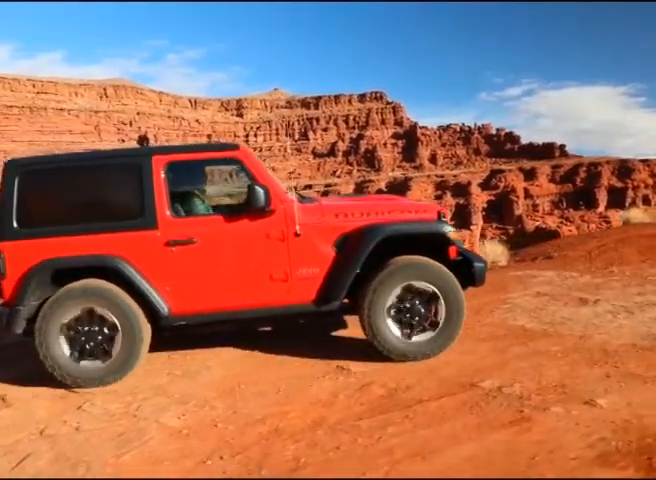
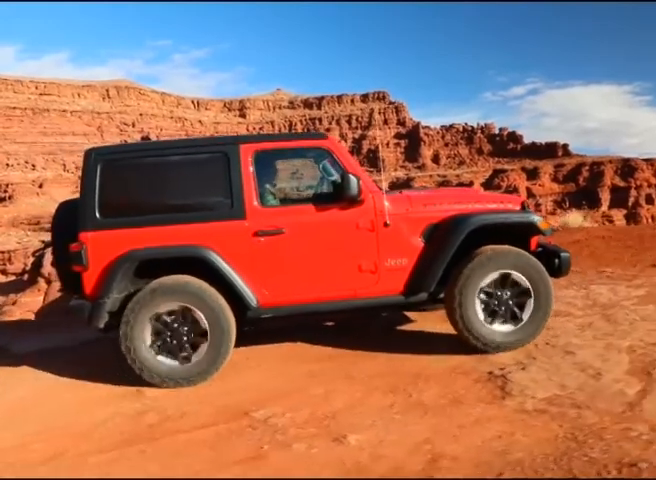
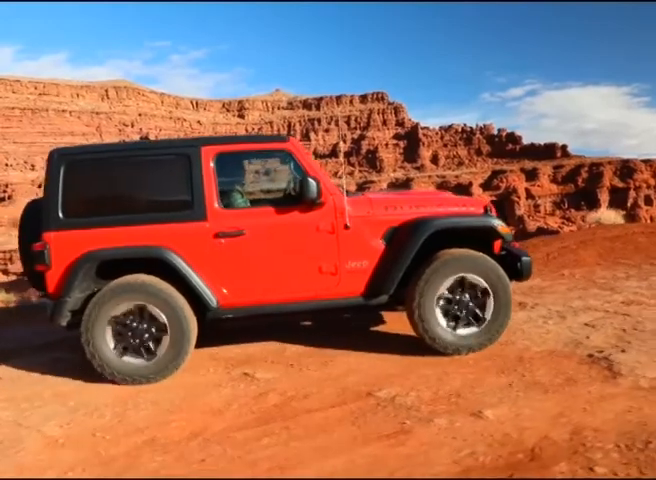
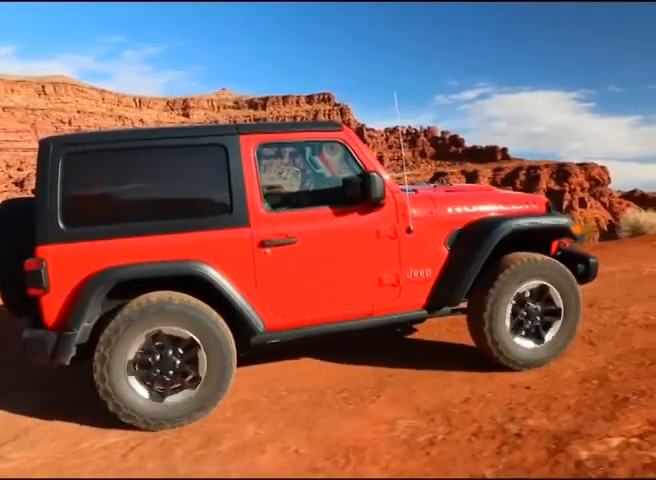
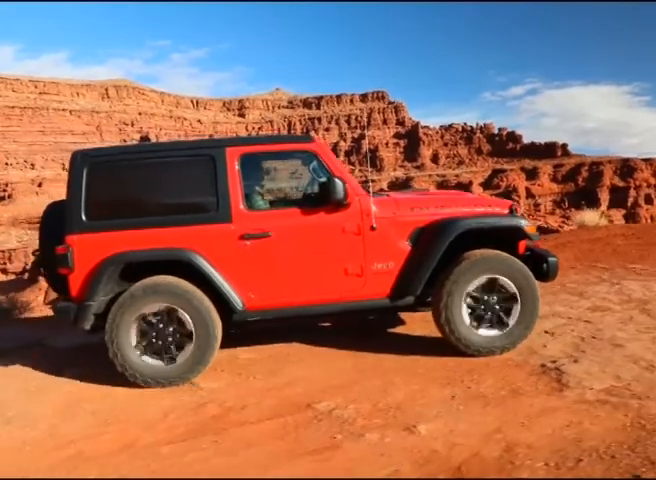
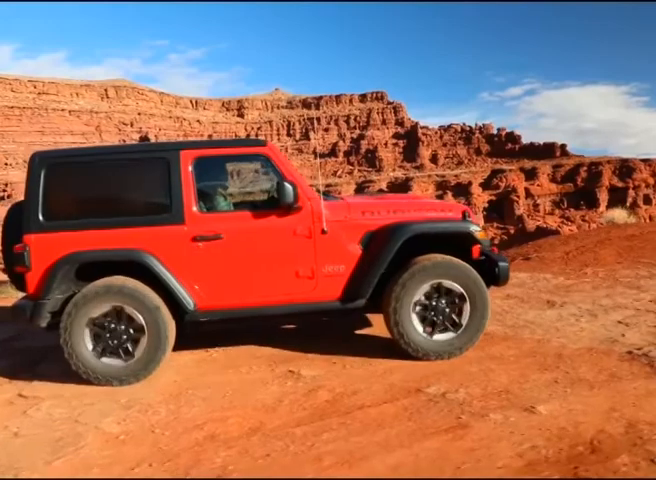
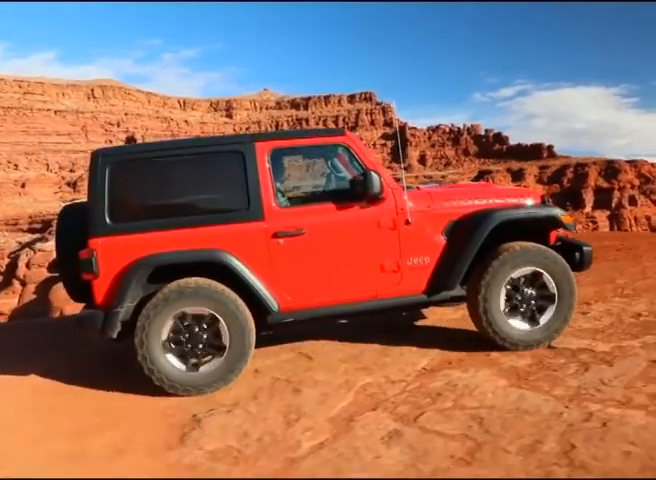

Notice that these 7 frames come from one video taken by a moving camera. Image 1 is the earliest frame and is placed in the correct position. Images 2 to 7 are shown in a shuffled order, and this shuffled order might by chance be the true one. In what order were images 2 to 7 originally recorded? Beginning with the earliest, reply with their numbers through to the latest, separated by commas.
6, 3, 5, 2, 7, 4
